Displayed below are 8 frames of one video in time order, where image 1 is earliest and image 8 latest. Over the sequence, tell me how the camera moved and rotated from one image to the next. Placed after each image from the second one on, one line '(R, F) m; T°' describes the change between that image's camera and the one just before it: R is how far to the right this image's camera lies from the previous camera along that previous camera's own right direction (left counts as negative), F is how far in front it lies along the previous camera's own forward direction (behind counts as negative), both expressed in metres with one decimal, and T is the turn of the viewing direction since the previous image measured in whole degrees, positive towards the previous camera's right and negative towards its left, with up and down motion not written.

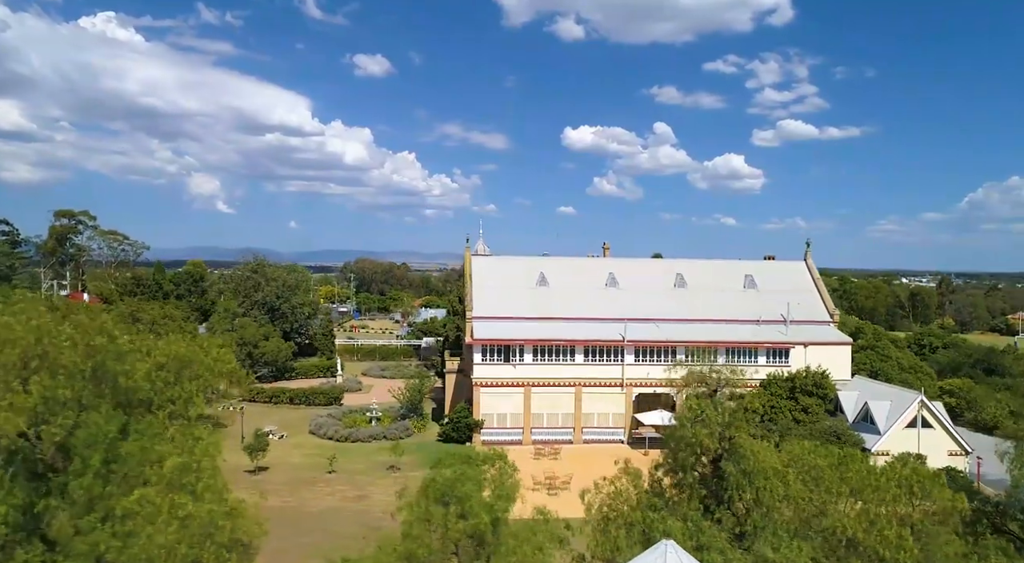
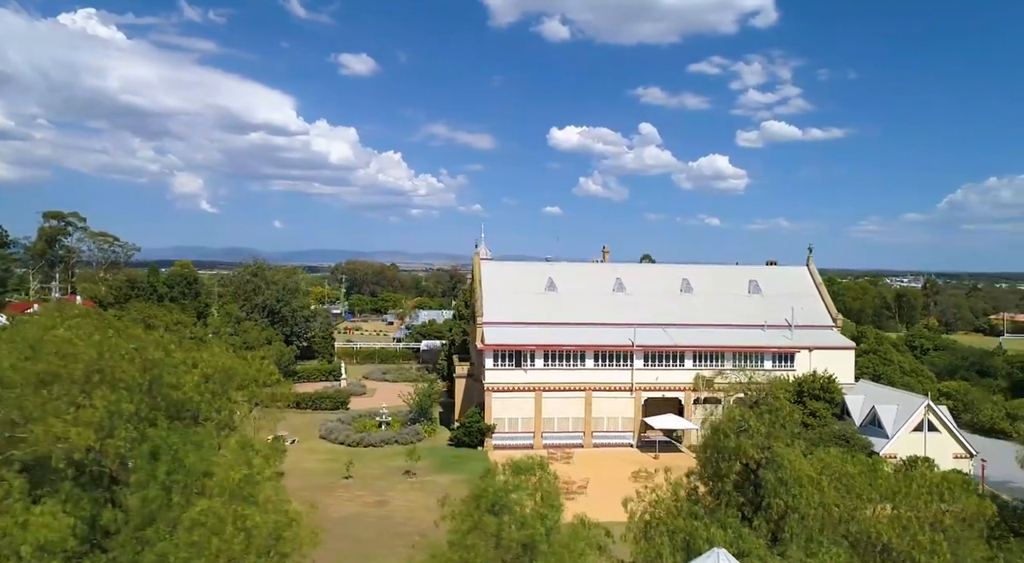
(-1.3, -0.3) m; +1°
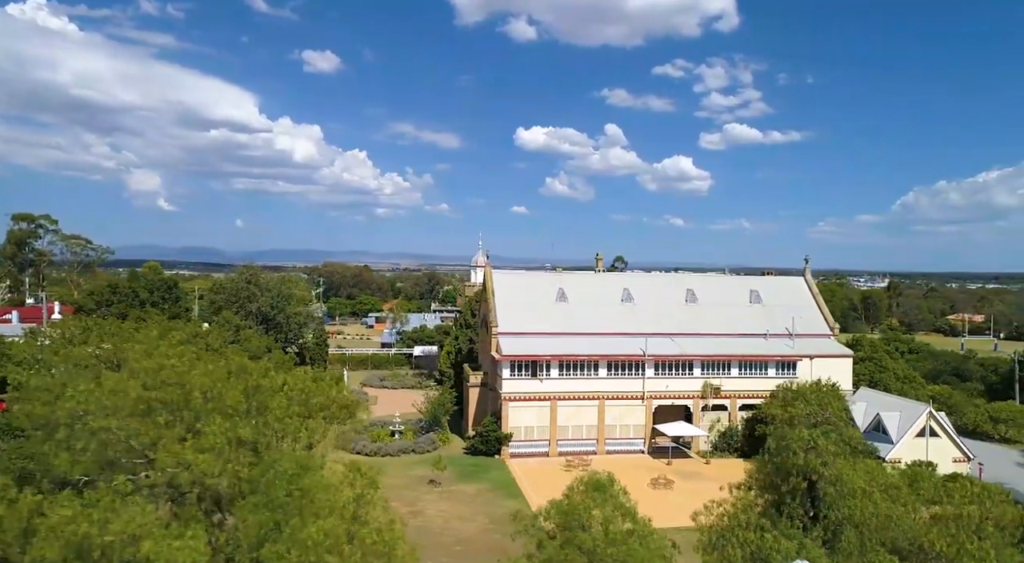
(-2.6, -0.7) m; +3°
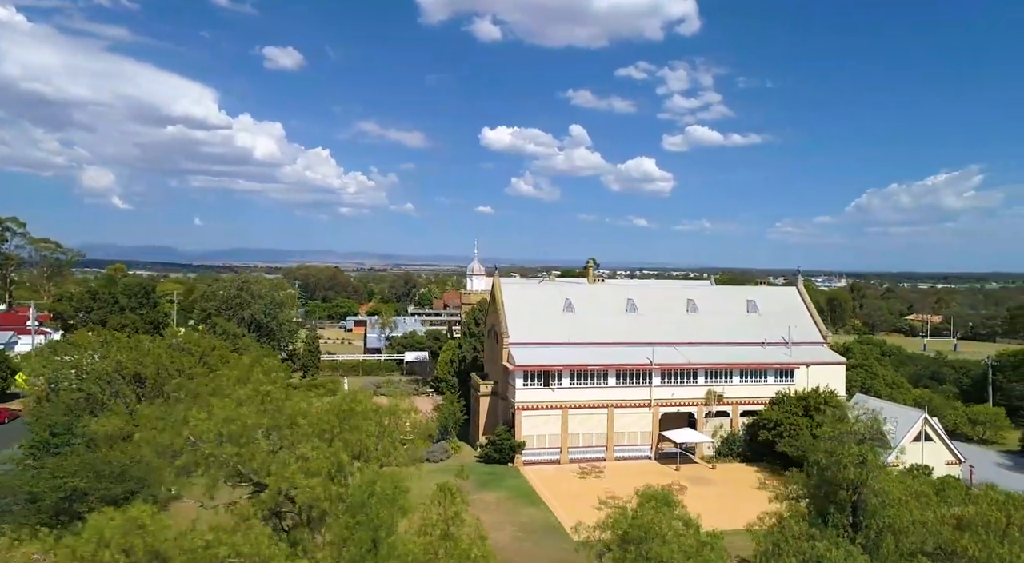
(-2.5, -0.8) m; +3°
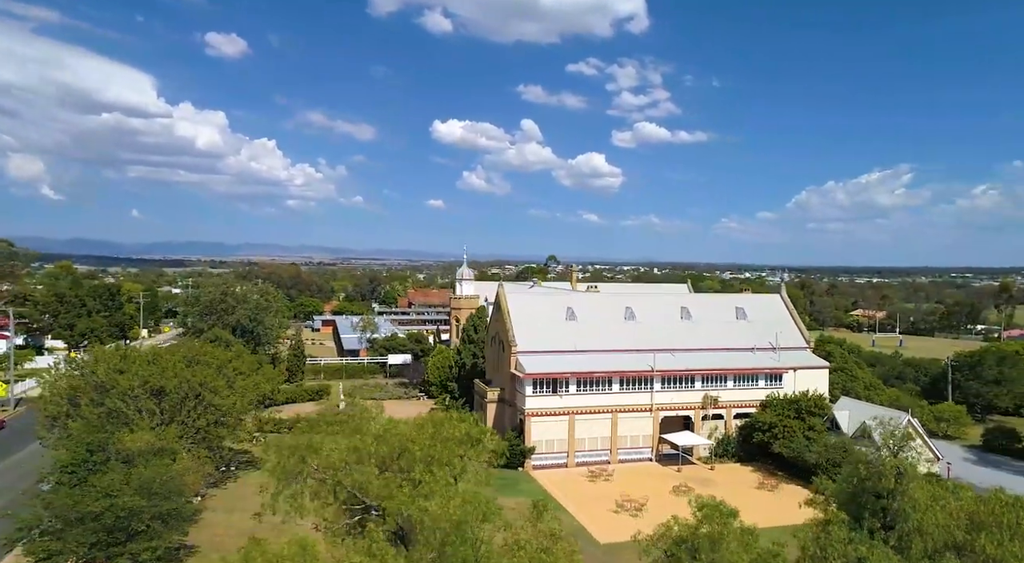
(-3.2, -1.1) m; +4°
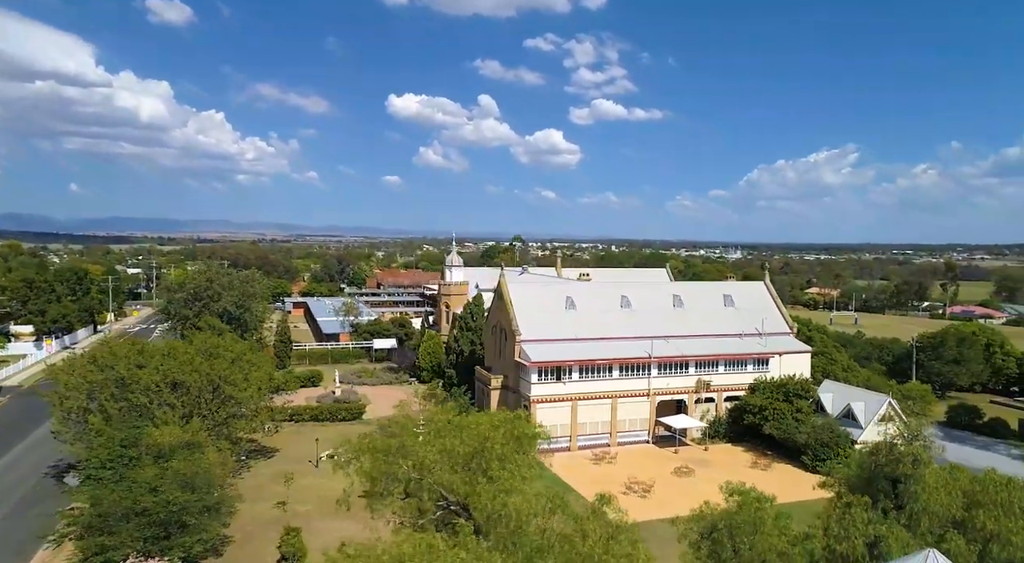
(-2.7, -1.0) m; +3°
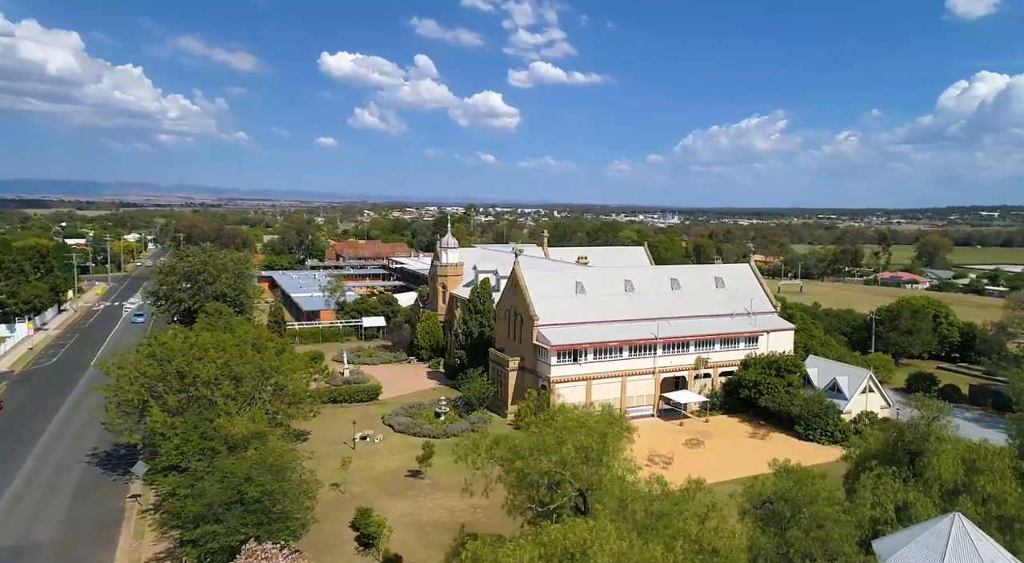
(-4.8, -2.0) m; +5°
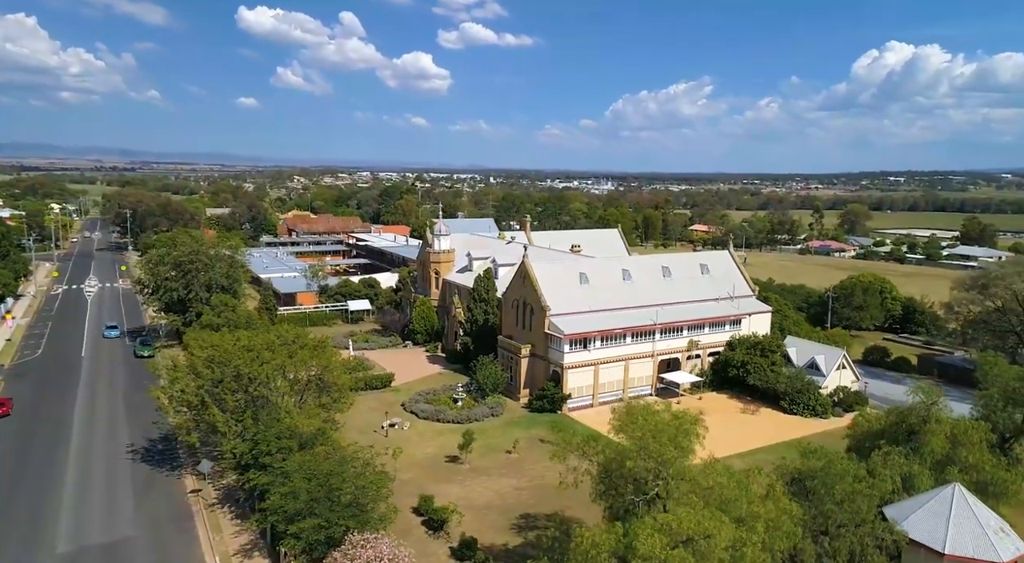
(-5.2, -2.4) m; +5°
